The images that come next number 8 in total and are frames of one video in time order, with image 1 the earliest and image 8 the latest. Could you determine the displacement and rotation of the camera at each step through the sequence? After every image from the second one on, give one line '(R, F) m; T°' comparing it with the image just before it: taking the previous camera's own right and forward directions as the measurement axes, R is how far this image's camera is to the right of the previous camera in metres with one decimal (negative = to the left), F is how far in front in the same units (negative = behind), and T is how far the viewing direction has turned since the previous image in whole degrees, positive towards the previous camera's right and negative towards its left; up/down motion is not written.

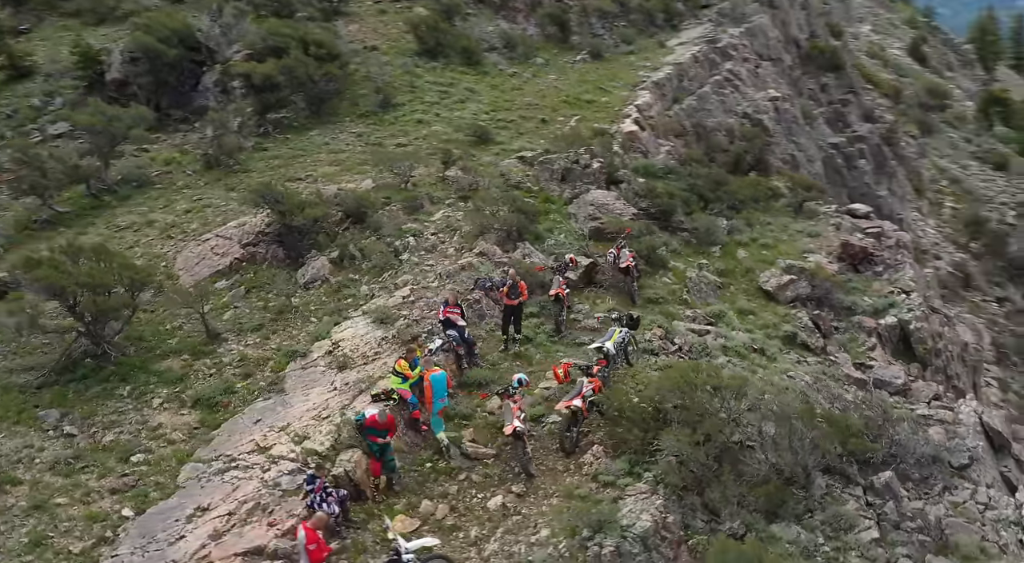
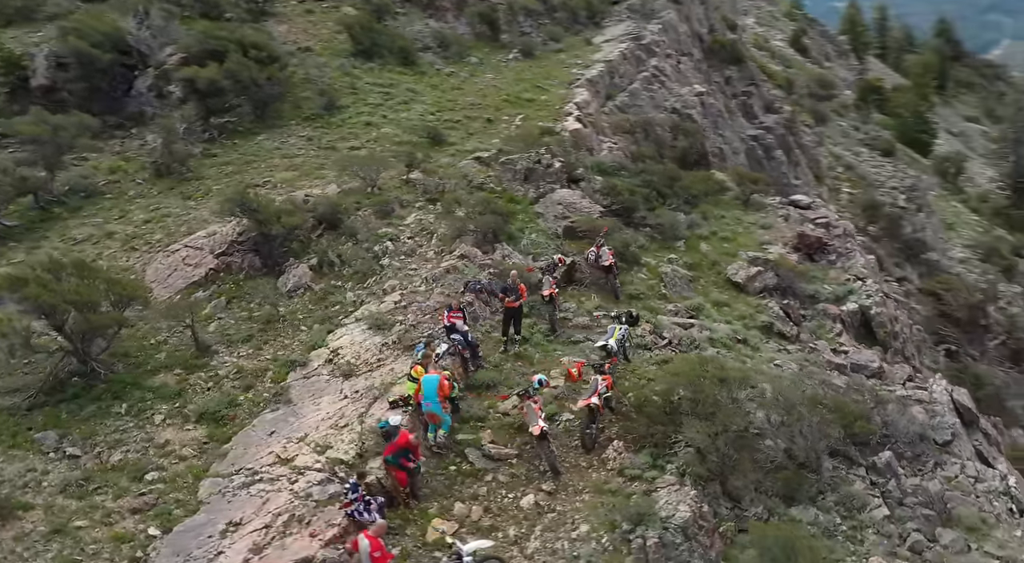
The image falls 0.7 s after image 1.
(-1.1, -0.1) m; +5°
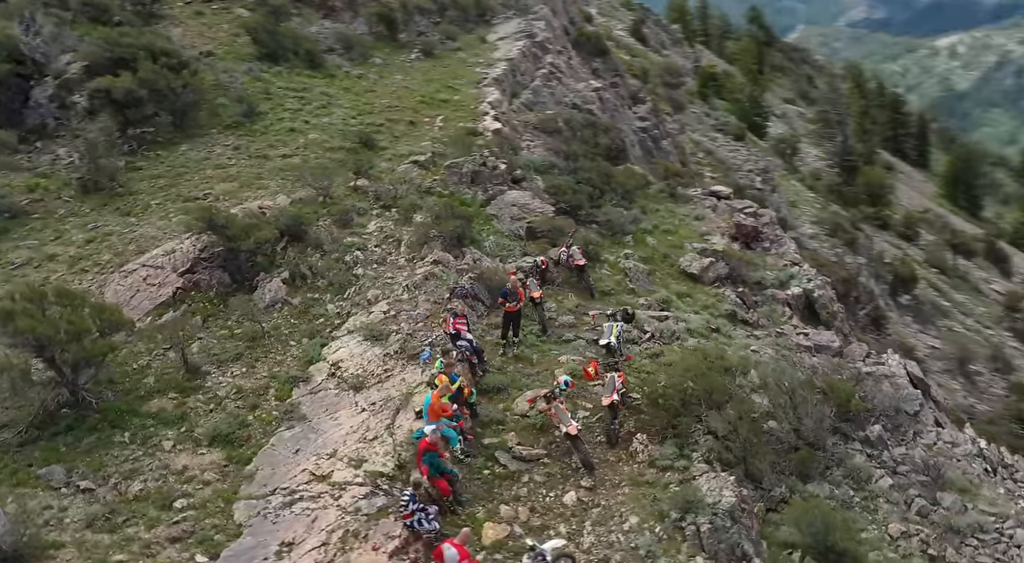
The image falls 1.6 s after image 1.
(-1.5, -0.1) m; +7°
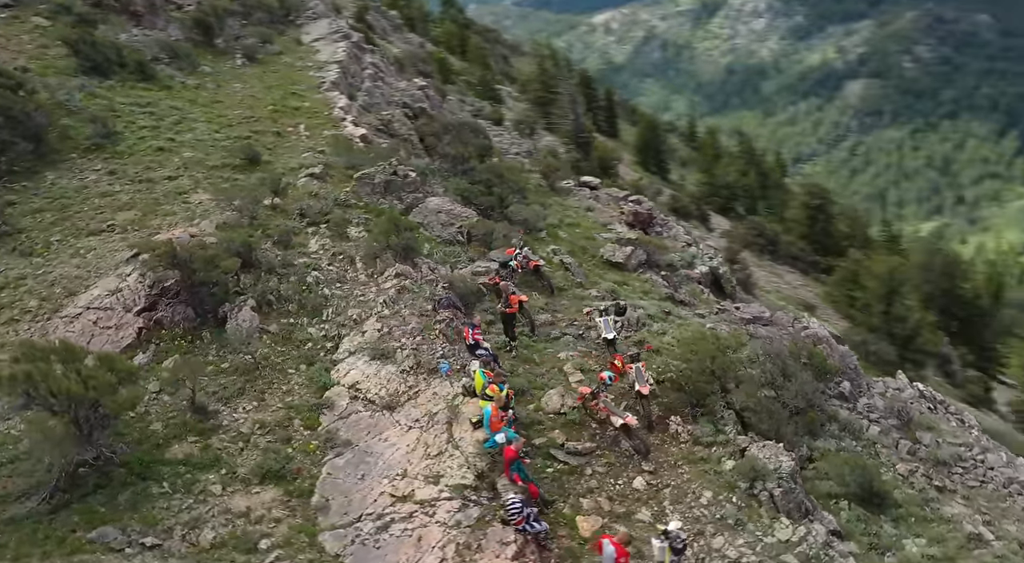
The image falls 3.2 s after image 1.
(-2.8, -0.2) m; +12°
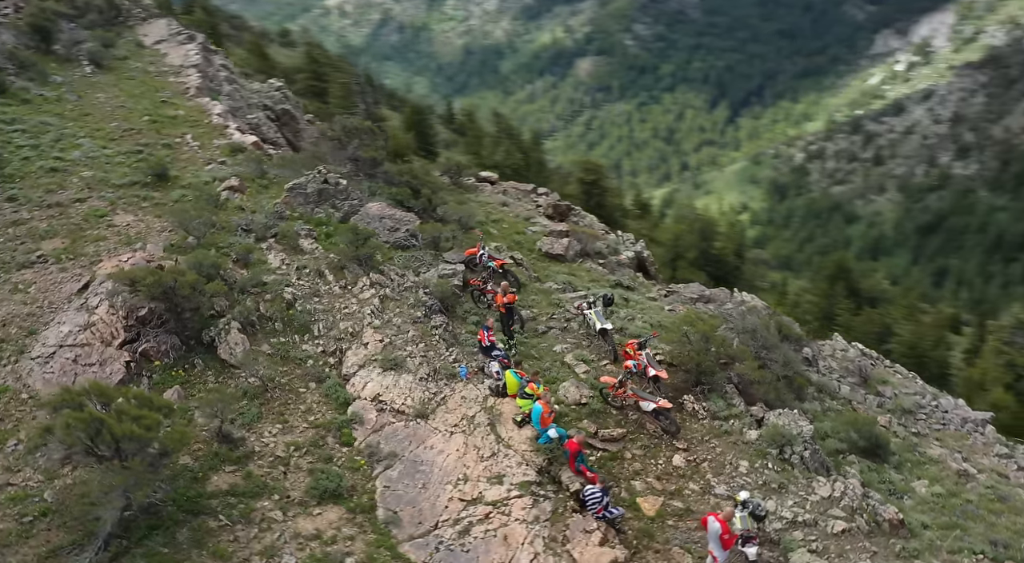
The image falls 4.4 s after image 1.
(-2.3, -0.3) m; +10°
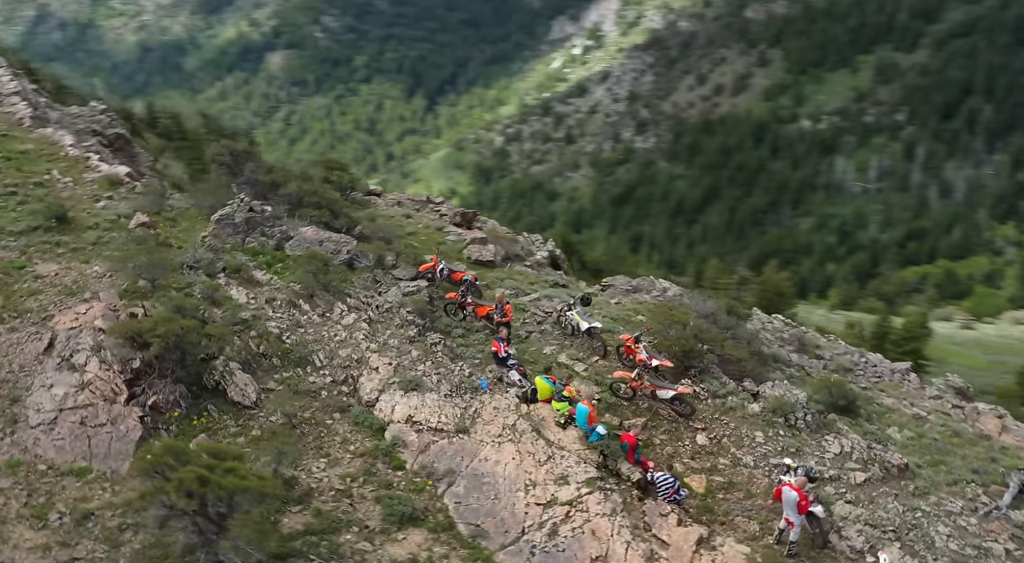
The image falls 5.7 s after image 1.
(-2.7, -0.5) m; +11°
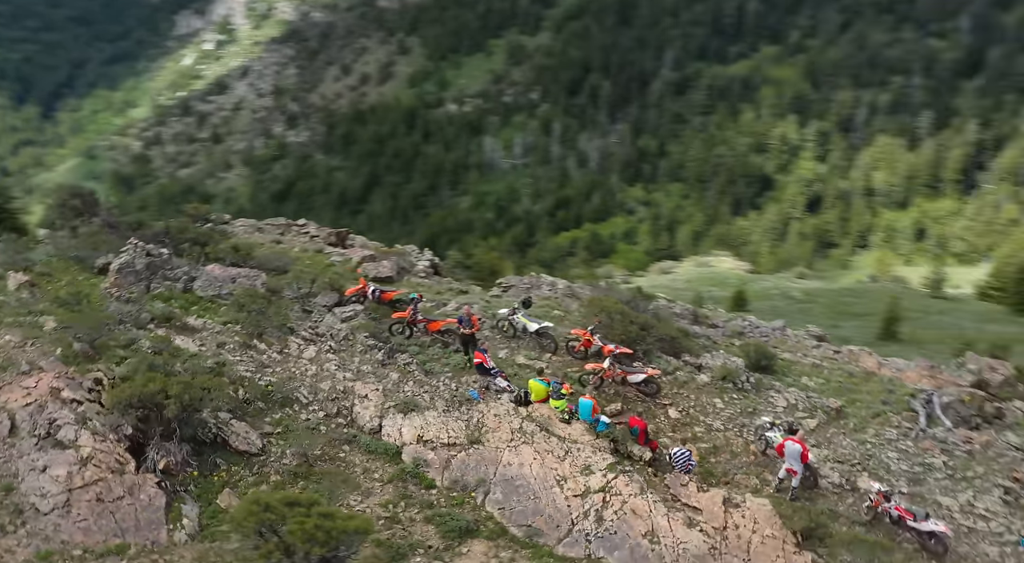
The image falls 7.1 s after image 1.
(-3.1, -0.9) m; +14°
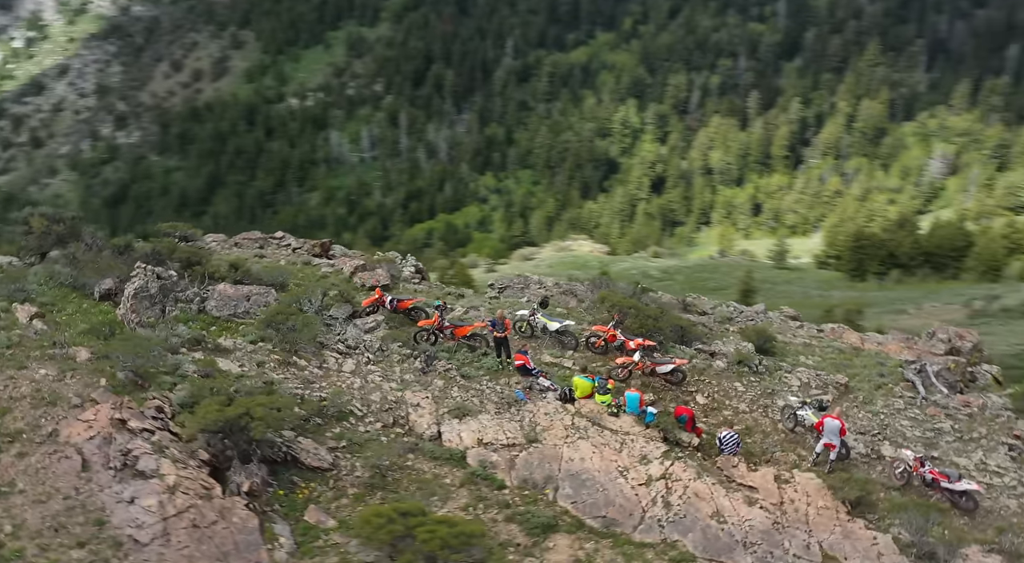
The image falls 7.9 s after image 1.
(-2.3, -0.9) m; +5°
